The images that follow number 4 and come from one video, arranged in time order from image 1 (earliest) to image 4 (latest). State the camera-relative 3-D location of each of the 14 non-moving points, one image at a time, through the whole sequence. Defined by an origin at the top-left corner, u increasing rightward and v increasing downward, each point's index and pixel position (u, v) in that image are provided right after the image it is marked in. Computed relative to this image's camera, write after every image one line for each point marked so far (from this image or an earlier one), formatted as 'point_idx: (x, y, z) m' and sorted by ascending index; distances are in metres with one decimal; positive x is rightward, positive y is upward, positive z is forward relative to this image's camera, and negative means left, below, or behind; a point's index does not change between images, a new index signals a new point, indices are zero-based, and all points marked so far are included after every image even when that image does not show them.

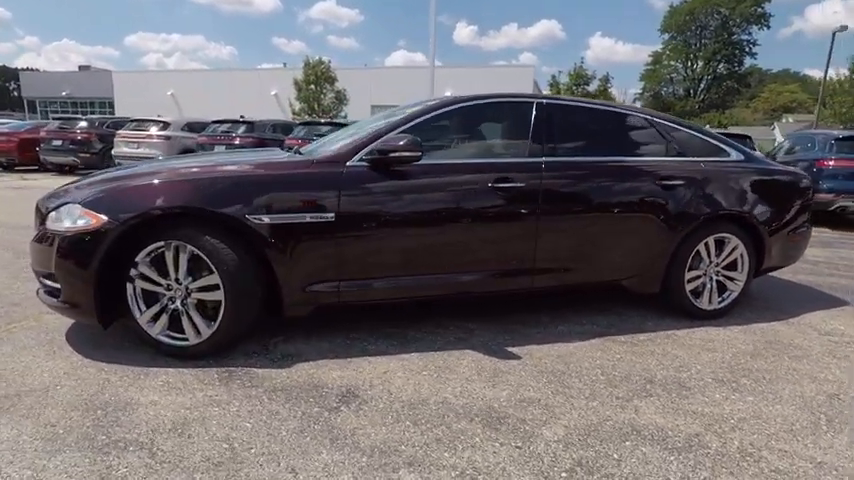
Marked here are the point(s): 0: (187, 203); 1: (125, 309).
0: (-1.7, +0.3, +3.5) m
1: (-2.3, -0.5, +3.6) m
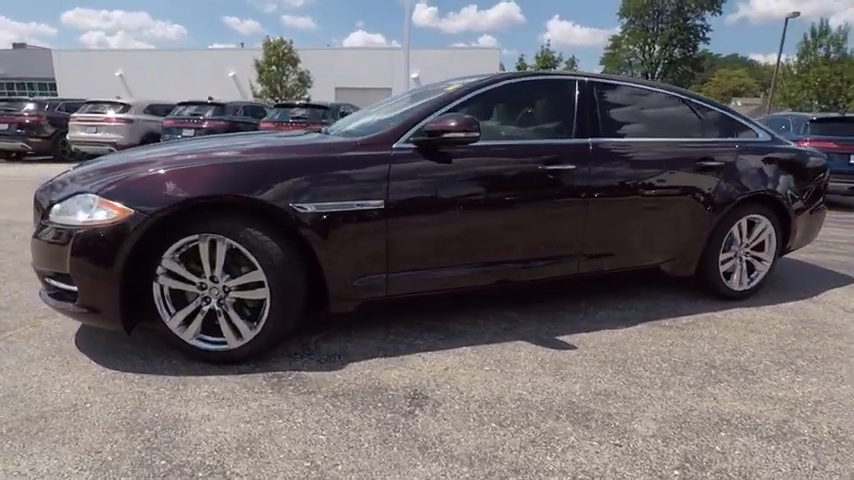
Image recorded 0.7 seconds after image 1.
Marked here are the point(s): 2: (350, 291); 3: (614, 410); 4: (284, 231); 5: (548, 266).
0: (-1.3, +0.3, +3.1) m
1: (-1.8, -0.5, +3.2) m
2: (-0.6, -0.4, +3.4) m
3: (+1.1, -1.0, +2.9) m
4: (-0.9, +0.1, +3.3) m
5: (+1.1, -0.2, +4.1) m
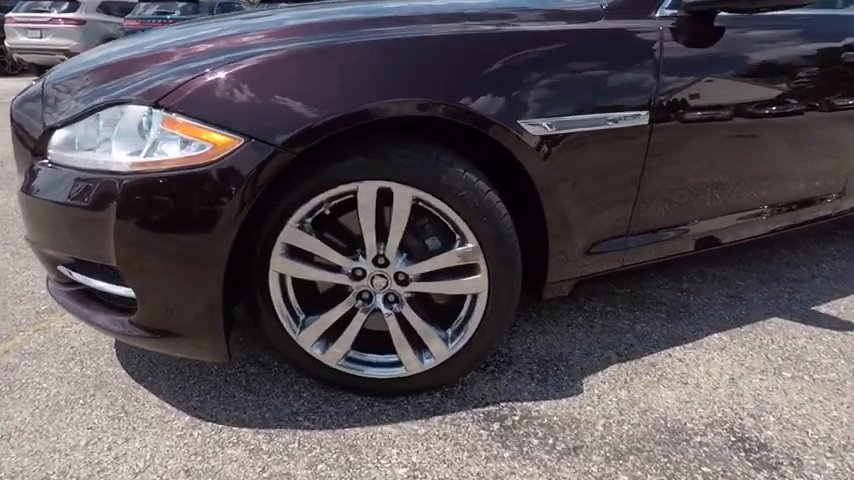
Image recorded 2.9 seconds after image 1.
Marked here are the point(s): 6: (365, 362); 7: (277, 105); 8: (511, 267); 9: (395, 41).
0: (-0.1, +0.5, +1.6) m
1: (-0.6, -0.3, +1.8) m
2: (+0.7, -0.1, +2.1) m
3: (+2.4, -0.8, +1.8) m
4: (+0.3, +0.3, +1.8) m
5: (+2.2, +0.2, +2.9) m
6: (-0.2, -0.5, +1.9) m
7: (-0.5, +0.4, +1.5) m
8: (+0.3, -0.1, +1.8) m
9: (-0.1, +0.7, +1.6) m
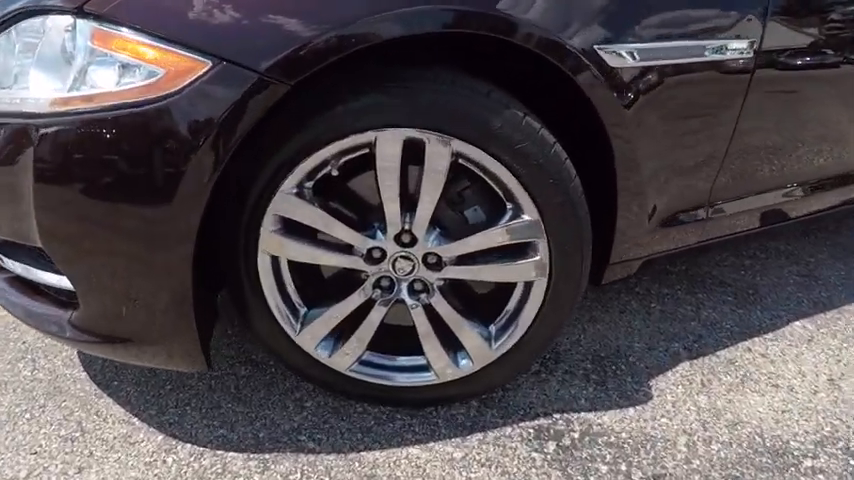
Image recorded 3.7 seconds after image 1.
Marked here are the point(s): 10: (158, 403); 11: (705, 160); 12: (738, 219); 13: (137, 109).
0: (0.0, +0.6, +1.1) m
1: (-0.5, -0.2, +1.4) m
2: (+0.8, 0.0, +1.7) m
3: (+2.5, -0.7, +1.4) m
4: (+0.4, +0.4, +1.4) m
5: (+2.3, +0.4, +2.4) m
6: (-0.1, -0.4, +1.5) m
7: (-0.4, +0.5, +1.1) m
8: (+0.4, 0.0, +1.4) m
9: (0.0, +0.8, +1.2) m
10: (-0.9, -0.5, +1.5) m
11: (+0.9, +0.3, +1.6) m
12: (+1.1, +0.1, +1.8) m
13: (-0.7, +0.3, +1.1) m
